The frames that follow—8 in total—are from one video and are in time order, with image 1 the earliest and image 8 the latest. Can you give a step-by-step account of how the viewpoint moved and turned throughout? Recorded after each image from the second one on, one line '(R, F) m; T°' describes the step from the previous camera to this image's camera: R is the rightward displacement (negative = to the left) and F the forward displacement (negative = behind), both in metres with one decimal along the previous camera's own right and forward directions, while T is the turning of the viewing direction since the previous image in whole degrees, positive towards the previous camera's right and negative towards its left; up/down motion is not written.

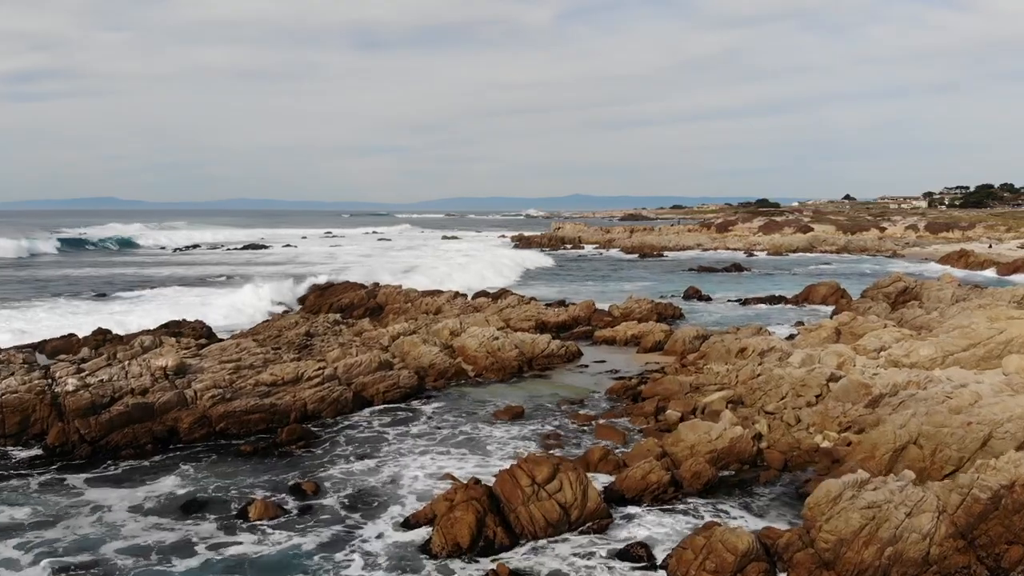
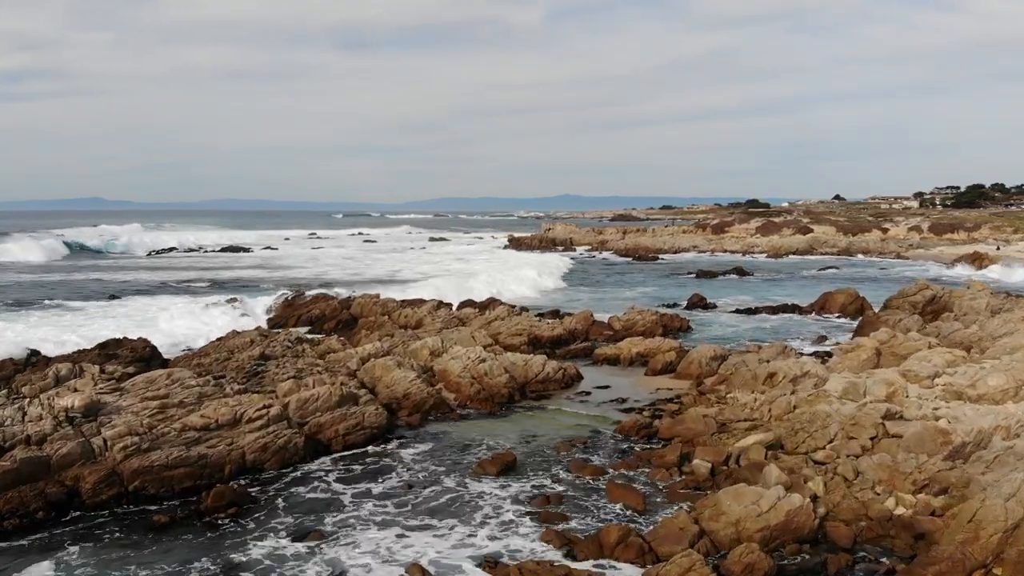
(0.0, +2.7) m; +1°
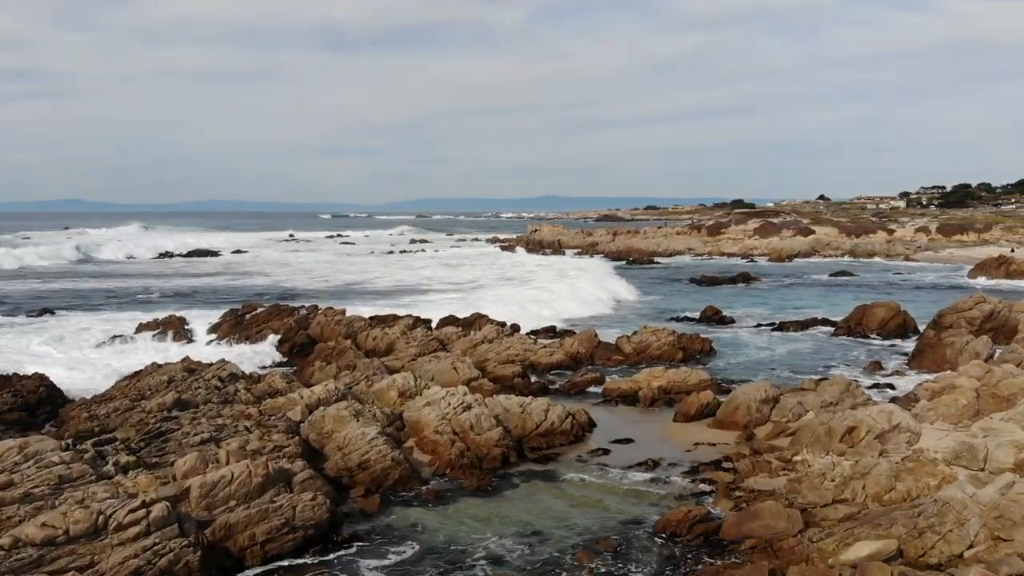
(-0.1, +3.9) m; +1°
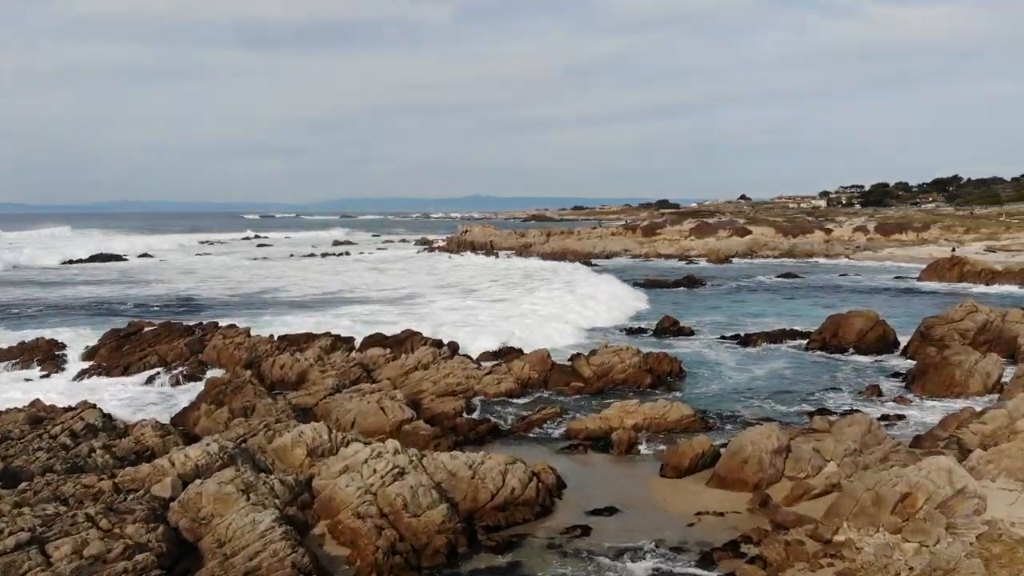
(-0.2, +3.1) m; +4°
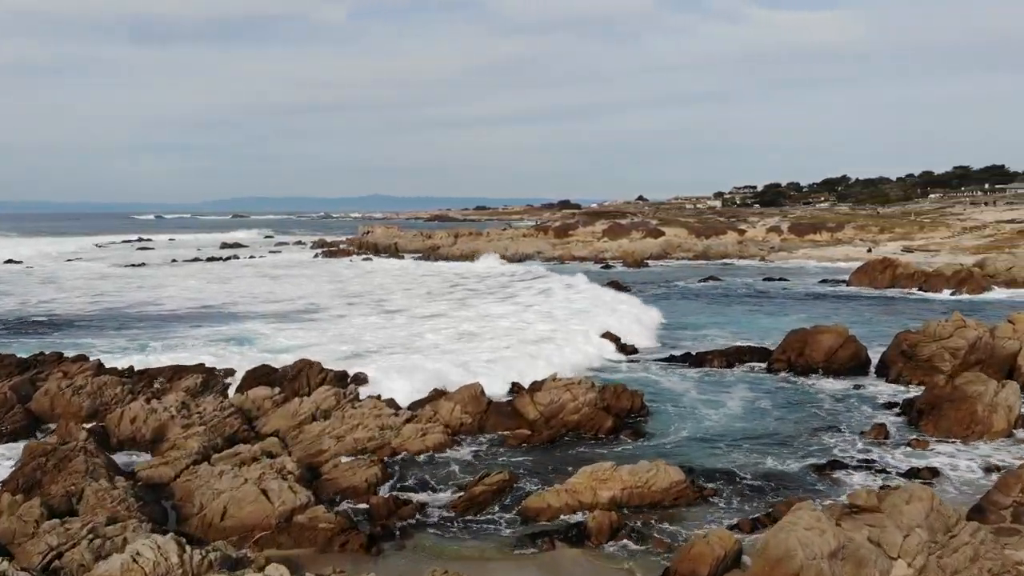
(-0.3, +3.4) m; +6°
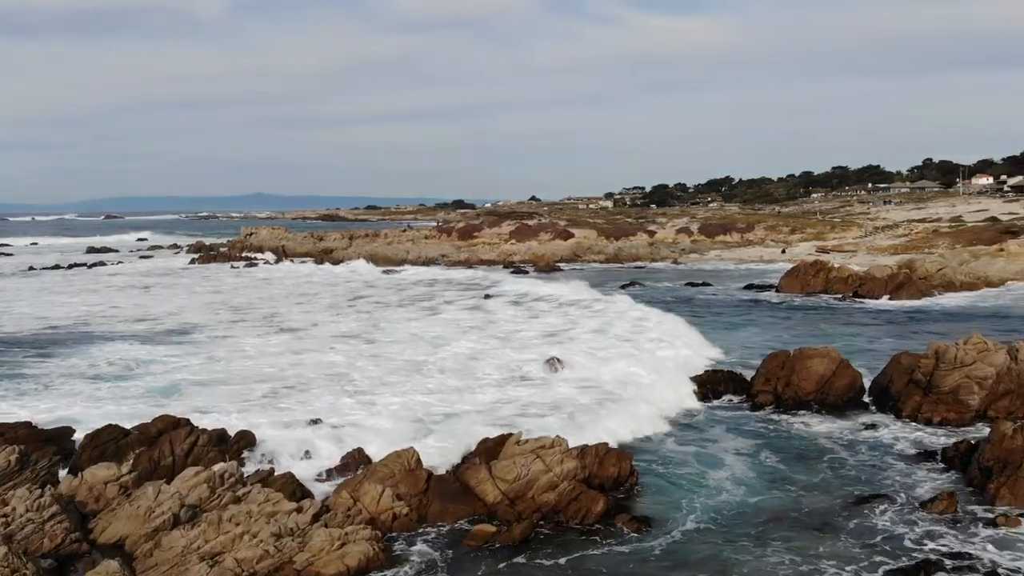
(-0.6, +3.8) m; +6°
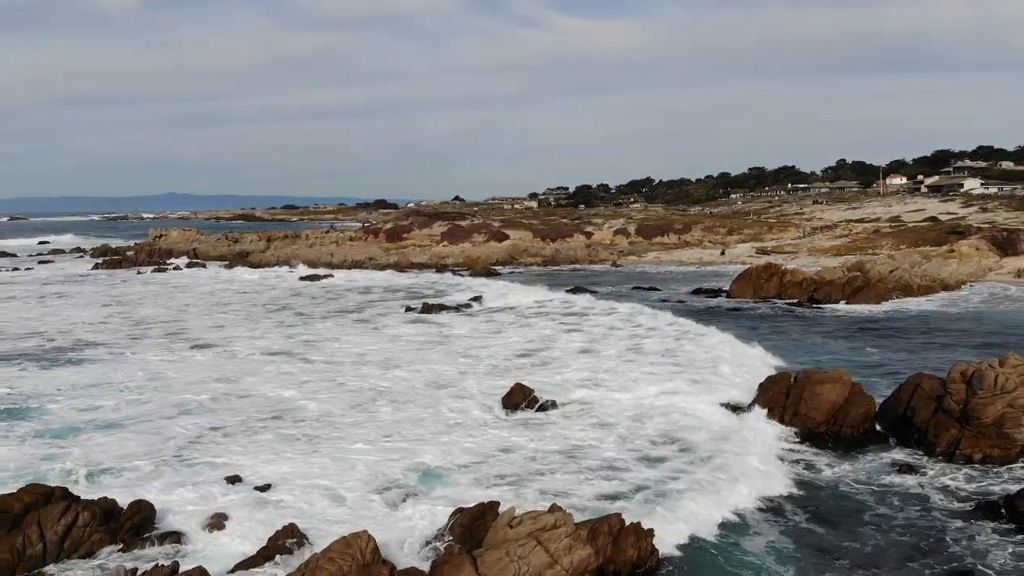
(-0.5, +2.5) m; +5°
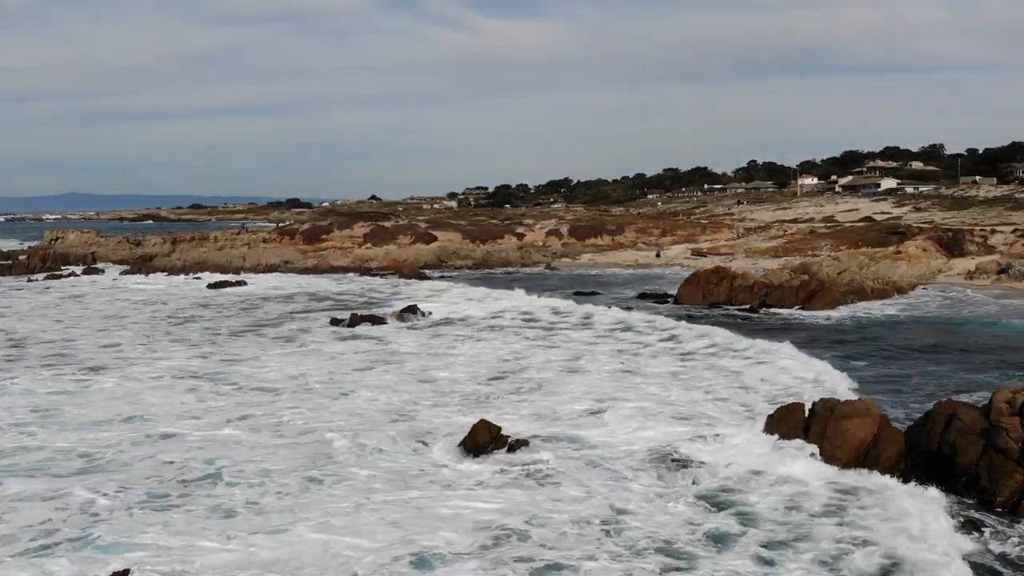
(-0.6, +2.5) m; +5°
